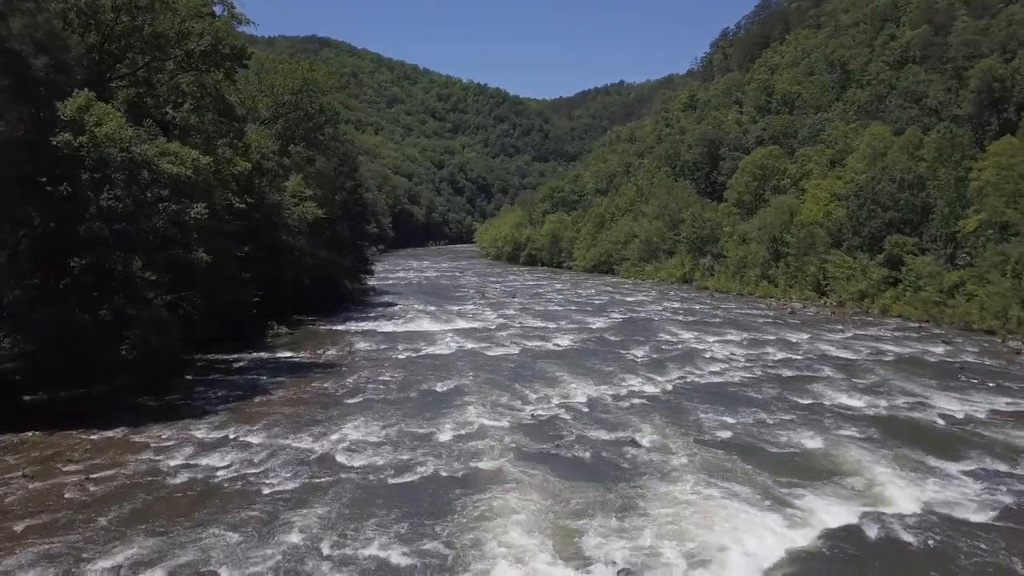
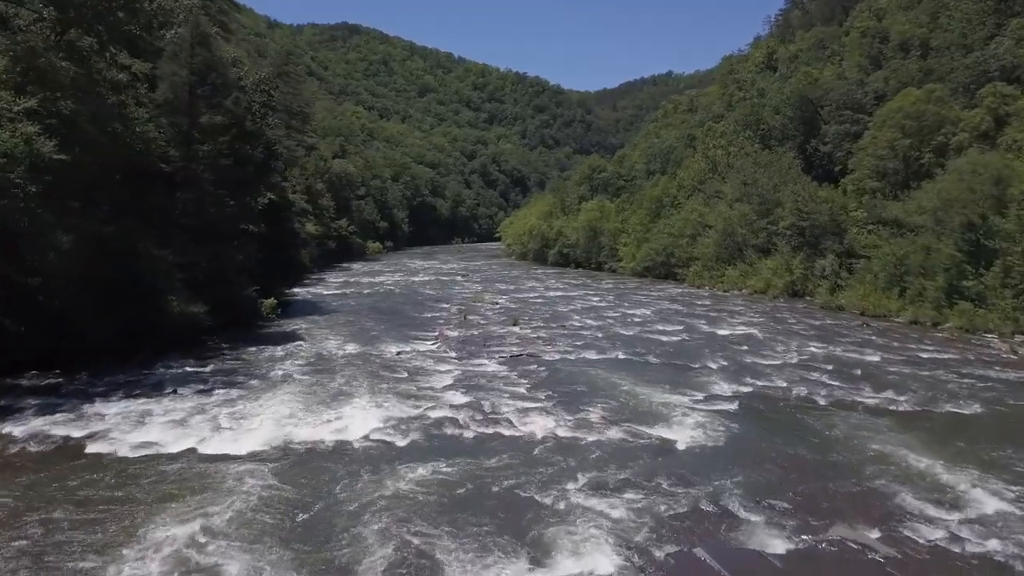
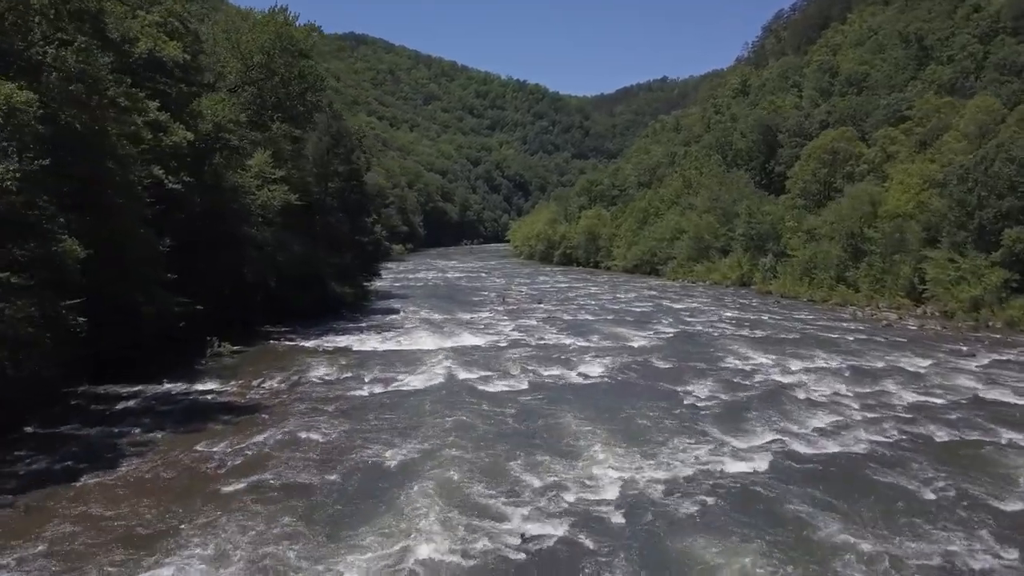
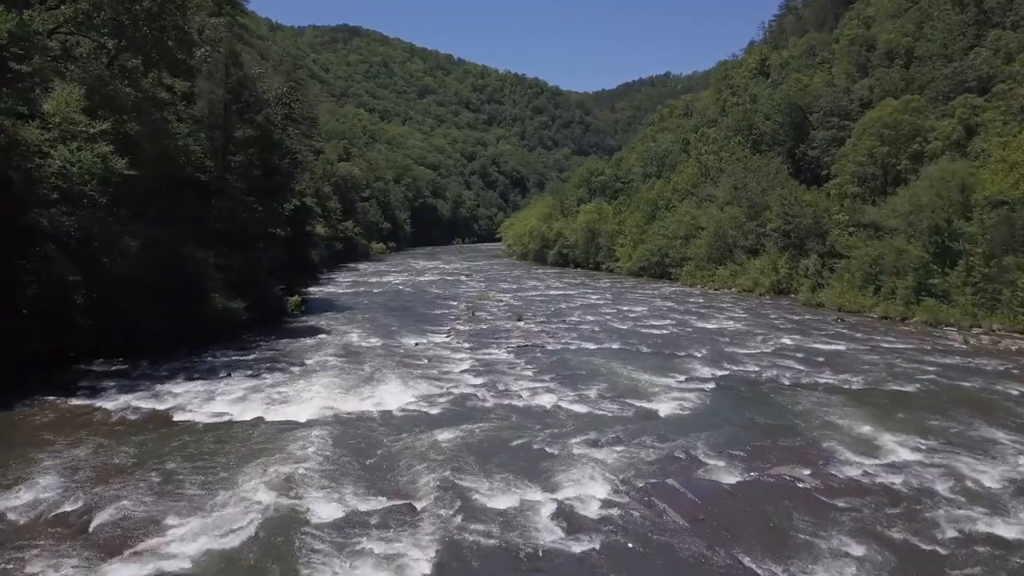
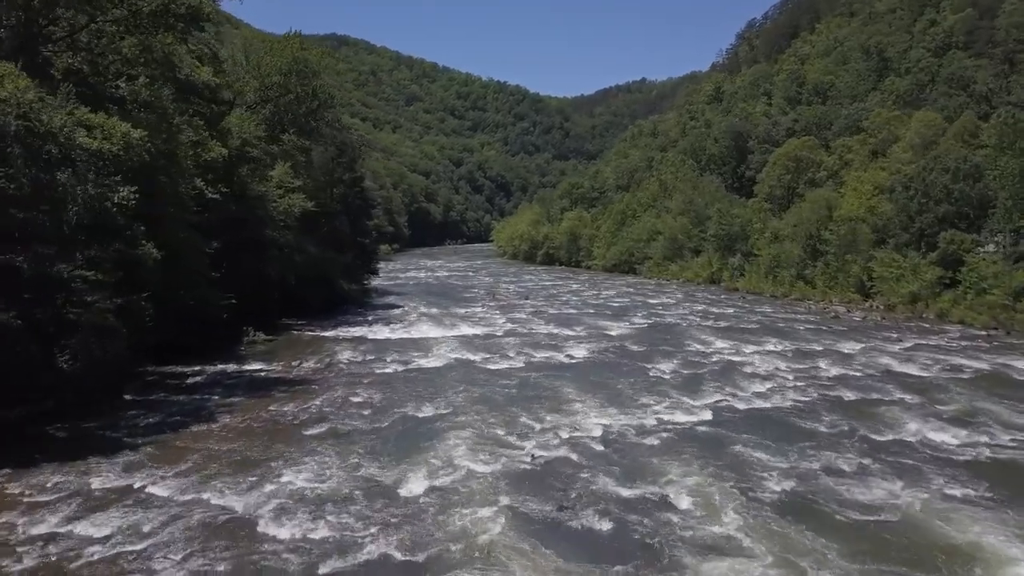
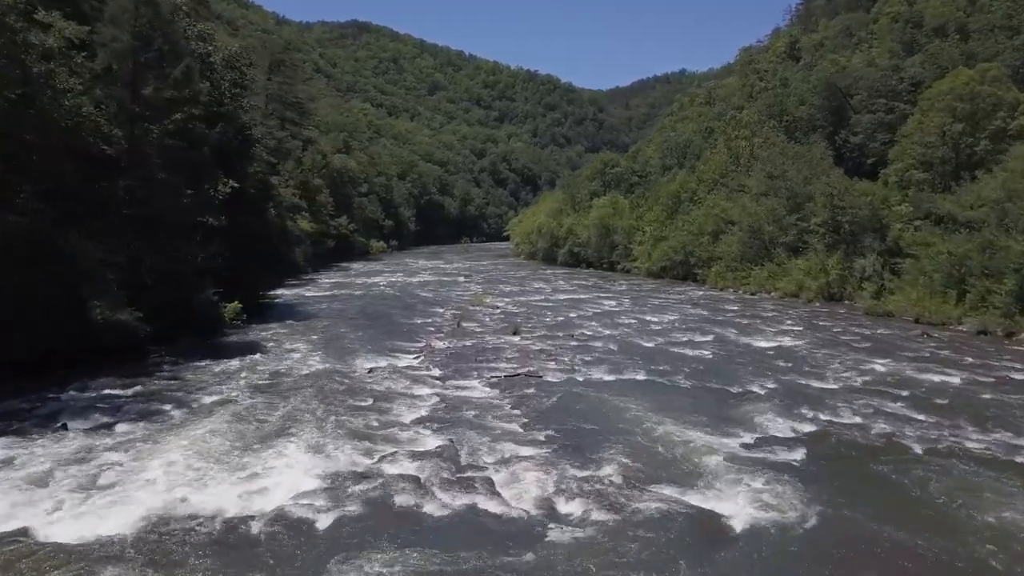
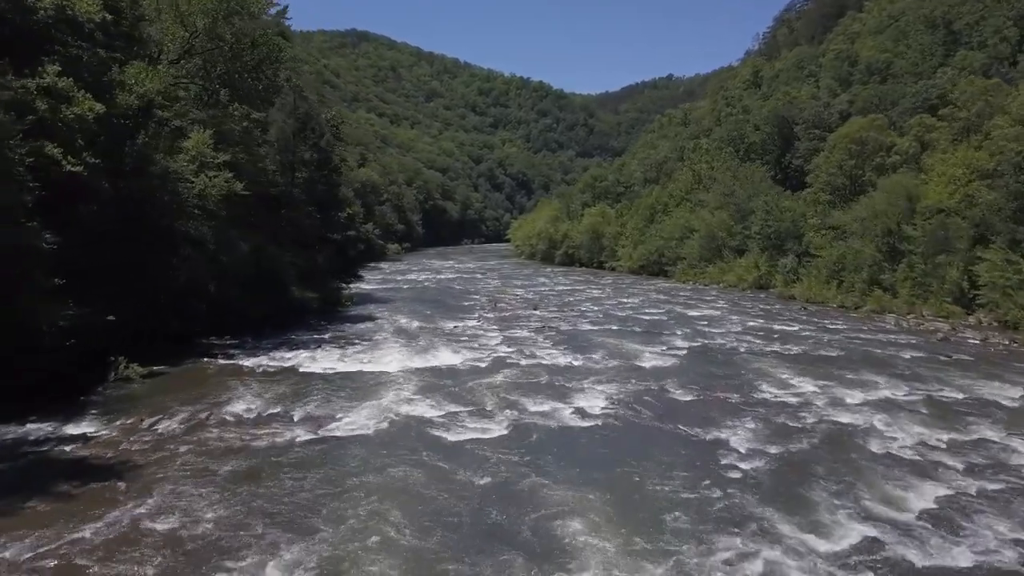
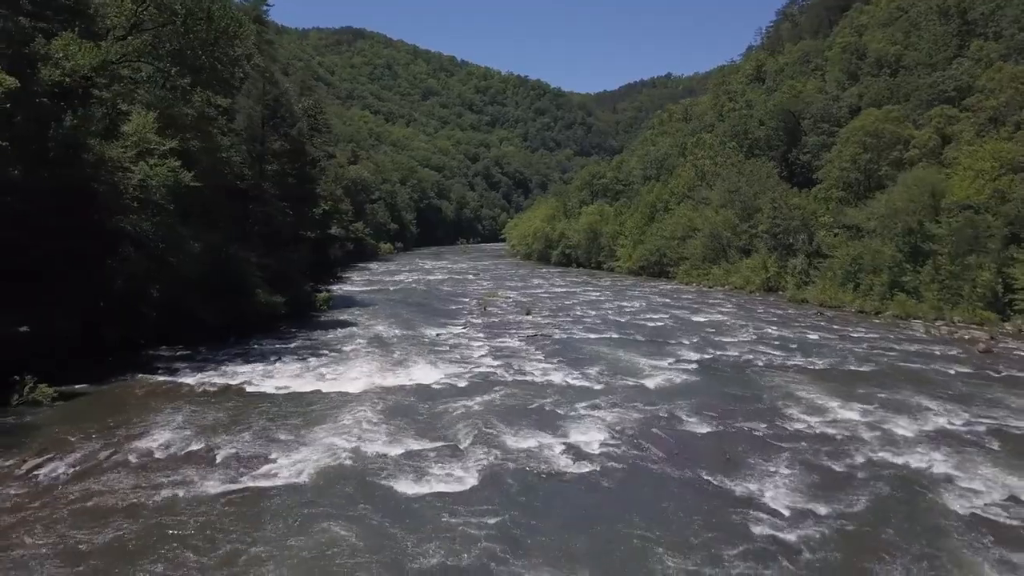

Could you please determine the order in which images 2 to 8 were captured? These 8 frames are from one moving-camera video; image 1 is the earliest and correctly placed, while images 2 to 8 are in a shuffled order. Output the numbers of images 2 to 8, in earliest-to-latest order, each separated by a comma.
5, 3, 7, 8, 4, 2, 6
